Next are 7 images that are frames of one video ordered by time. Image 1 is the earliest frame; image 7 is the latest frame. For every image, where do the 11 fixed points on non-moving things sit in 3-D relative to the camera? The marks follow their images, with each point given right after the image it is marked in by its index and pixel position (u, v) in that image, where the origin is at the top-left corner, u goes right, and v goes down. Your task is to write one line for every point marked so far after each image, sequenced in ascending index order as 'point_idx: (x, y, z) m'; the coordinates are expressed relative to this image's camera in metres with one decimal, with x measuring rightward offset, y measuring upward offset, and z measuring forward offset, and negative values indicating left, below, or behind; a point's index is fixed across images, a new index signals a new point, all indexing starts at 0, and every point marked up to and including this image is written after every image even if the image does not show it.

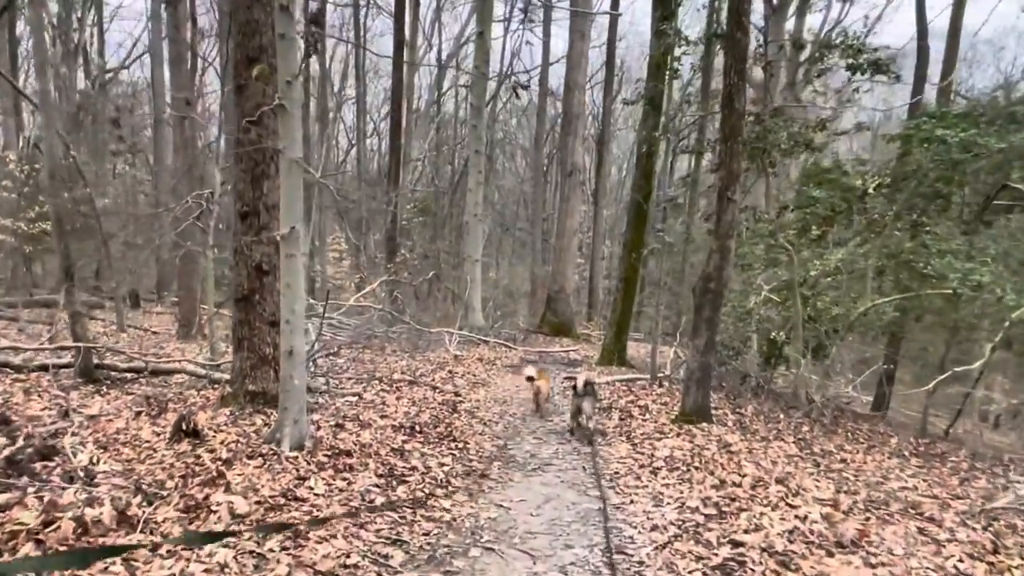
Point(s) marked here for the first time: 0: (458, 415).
0: (-0.6, -1.5, +7.8) m
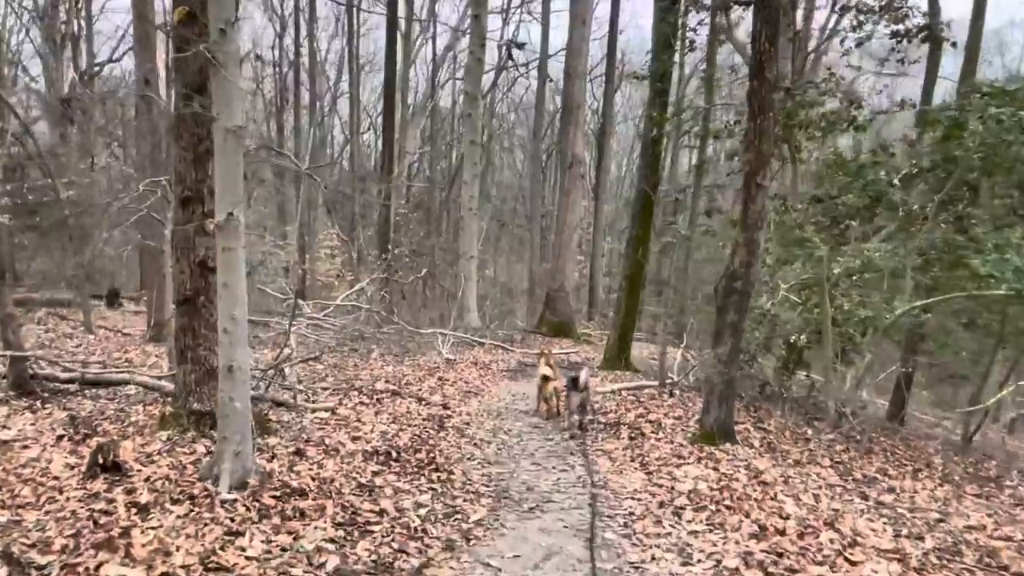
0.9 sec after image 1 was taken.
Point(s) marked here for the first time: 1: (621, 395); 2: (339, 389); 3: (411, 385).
0: (-0.7, -1.5, +6.8) m
1: (+1.6, -1.6, +9.7) m
2: (-2.2, -1.3, +8.3) m
3: (-1.4, -1.3, +9.2) m
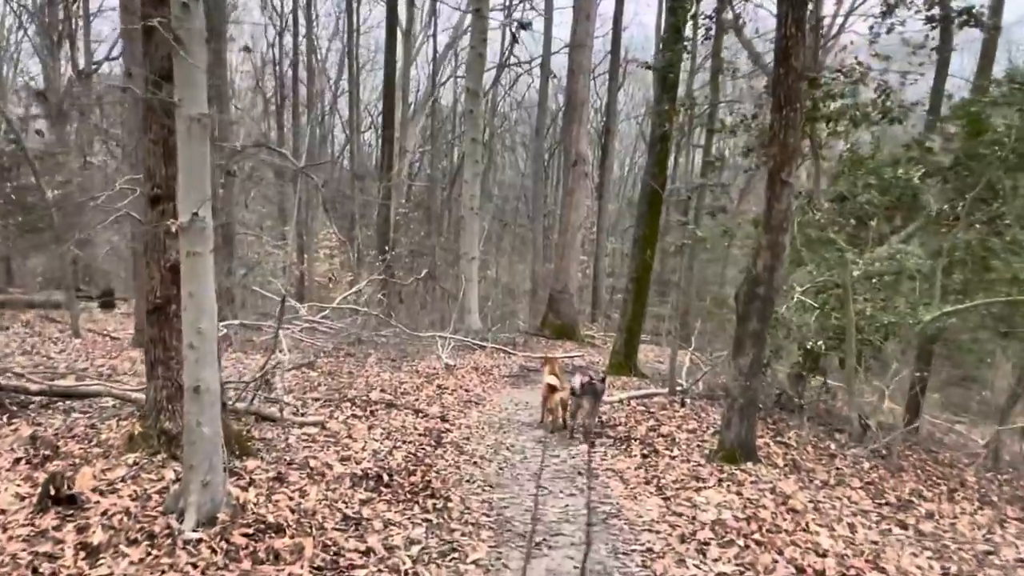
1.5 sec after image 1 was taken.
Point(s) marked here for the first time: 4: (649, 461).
0: (-0.7, -1.5, +6.3) m
1: (+1.6, -1.6, +9.2) m
2: (-2.1, -1.3, +7.8) m
3: (-1.4, -1.4, +8.7) m
4: (+1.3, -1.6, +6.1) m
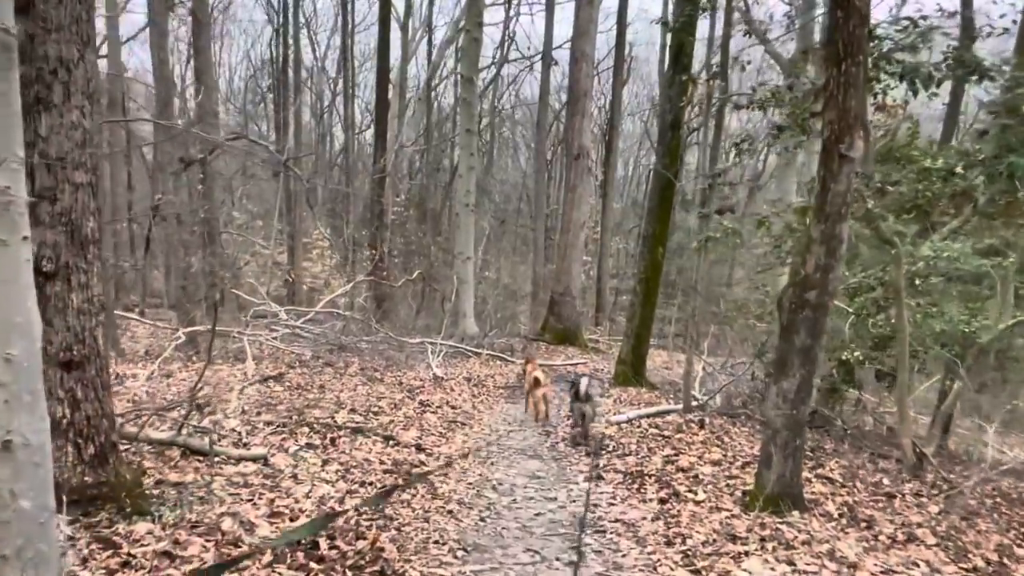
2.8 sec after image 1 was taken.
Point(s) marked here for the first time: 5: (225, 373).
0: (-0.8, -1.5, +5.0) m
1: (+1.5, -1.6, +7.9) m
2: (-2.2, -1.3, +6.6) m
3: (-1.5, -1.4, +7.5) m
4: (+1.1, -1.6, +4.9) m
5: (-4.2, -1.3, +9.9) m
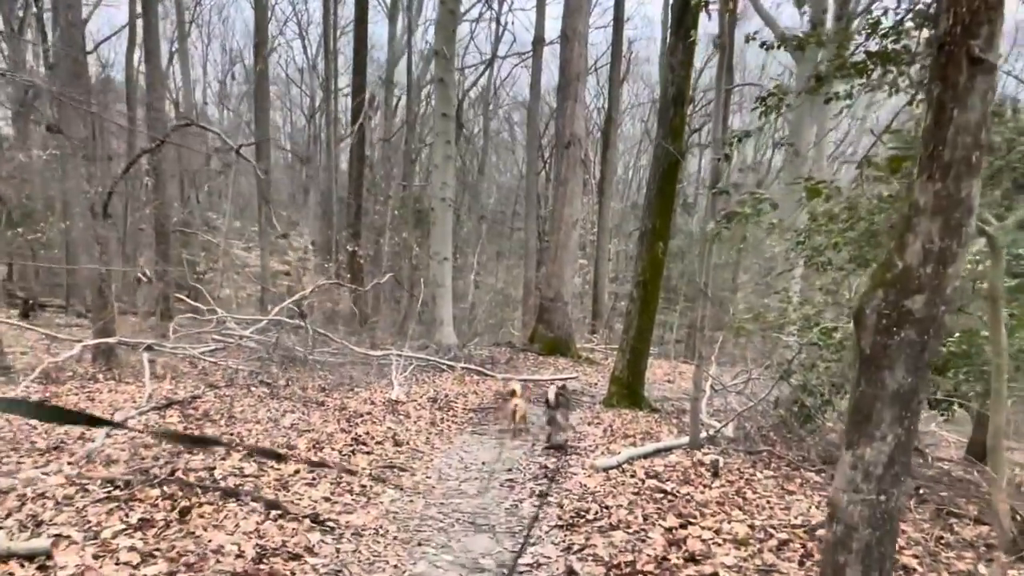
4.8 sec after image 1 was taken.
0: (-1.2, -1.6, +3.1) m
1: (+1.1, -1.7, +6.0) m
2: (-2.6, -1.4, +4.7) m
3: (-1.9, -1.5, +5.6) m
4: (+0.7, -1.6, +3.0) m
5: (-4.7, -1.3, +8.0) m
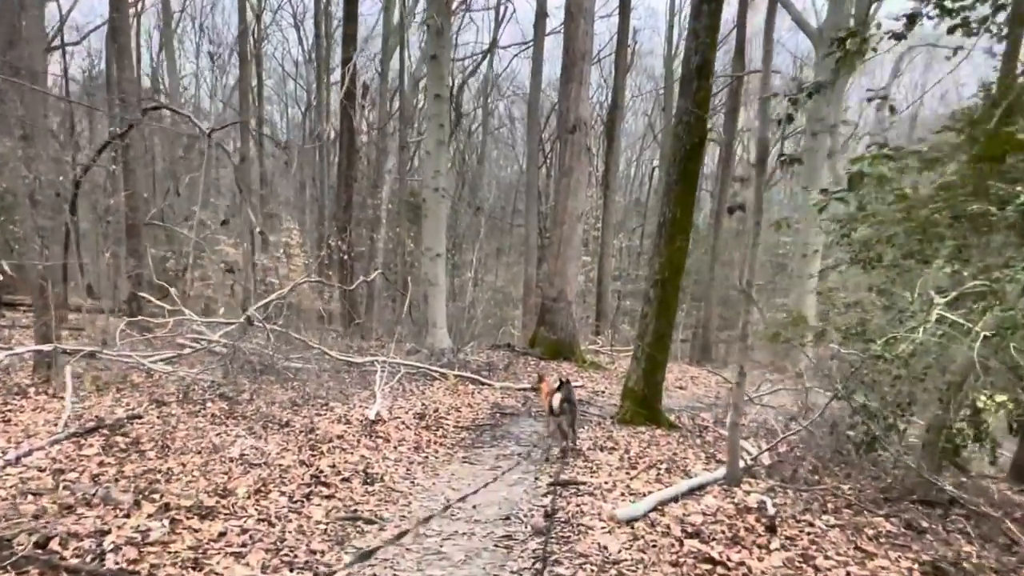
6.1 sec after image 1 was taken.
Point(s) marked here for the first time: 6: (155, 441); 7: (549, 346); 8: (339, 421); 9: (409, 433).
0: (-1.2, -1.6, +1.8) m
1: (+1.1, -1.7, +4.7) m
2: (-2.7, -1.4, +3.4) m
3: (-1.9, -1.5, +4.3) m
4: (+0.7, -1.6, +1.7) m
5: (-4.7, -1.3, +6.7) m
6: (-3.2, -1.4, +6.2) m
7: (+0.8, -1.3, +15.3) m
8: (-2.0, -1.5, +7.8) m
9: (-1.2, -1.7, +7.8) m
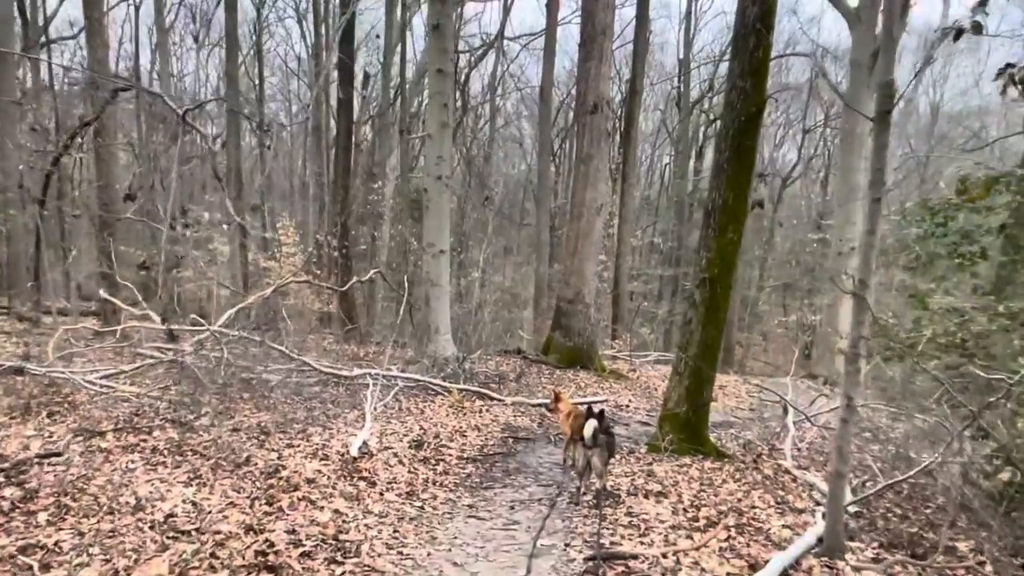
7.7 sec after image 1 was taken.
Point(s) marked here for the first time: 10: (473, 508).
0: (-1.1, -1.6, +0.3) m
1: (+1.2, -1.7, +3.1) m
2: (-2.5, -1.4, +1.9) m
3: (-1.8, -1.5, +2.8) m
4: (+0.8, -1.6, +0.1) m
5: (-4.5, -1.3, +5.2) m
6: (-3.1, -1.4, +4.6) m
7: (+1.1, -1.3, +13.7) m
8: (-1.8, -1.5, +6.2) m
9: (-1.0, -1.7, +6.2) m
10: (-0.4, -1.8, +5.5) m
